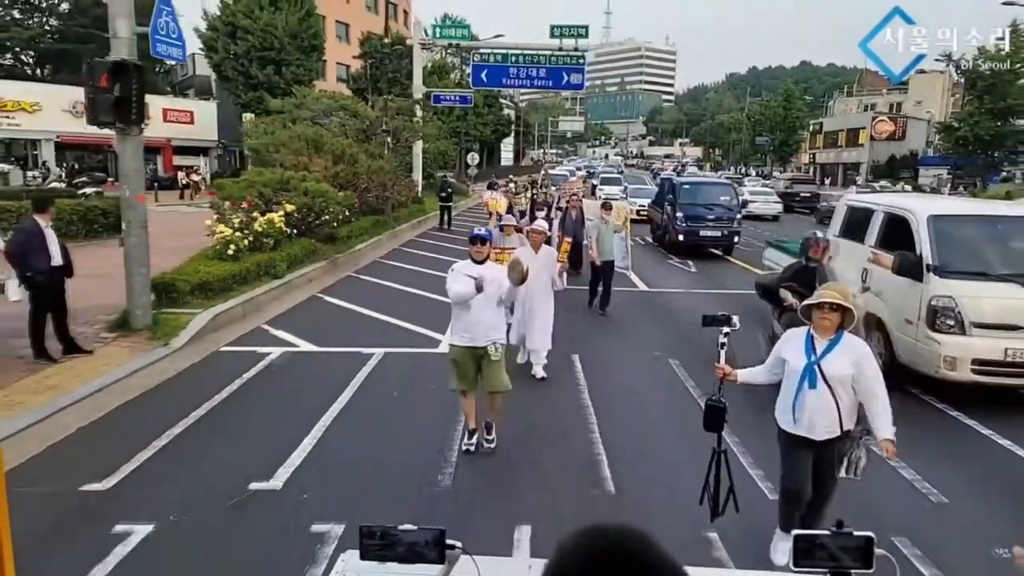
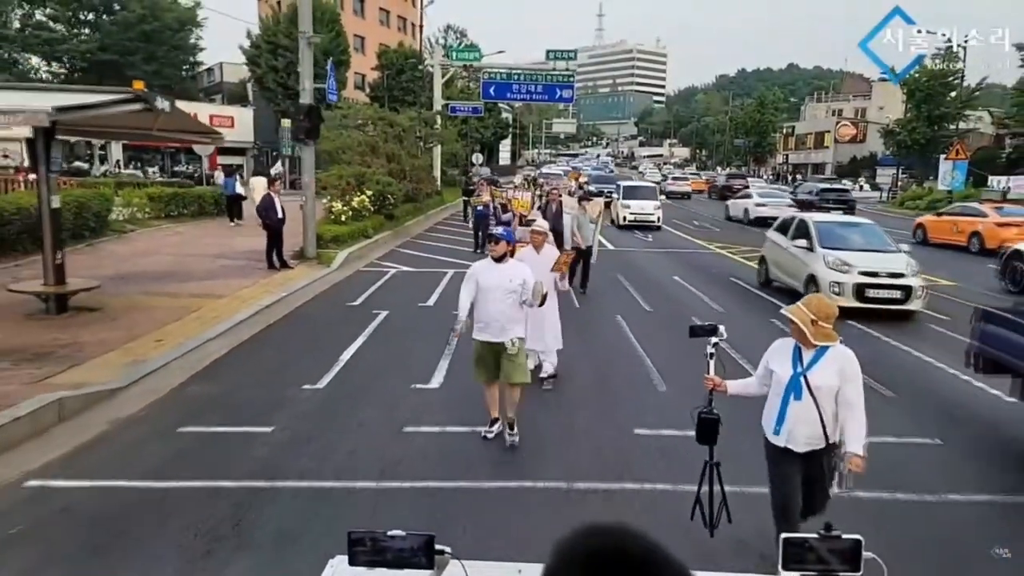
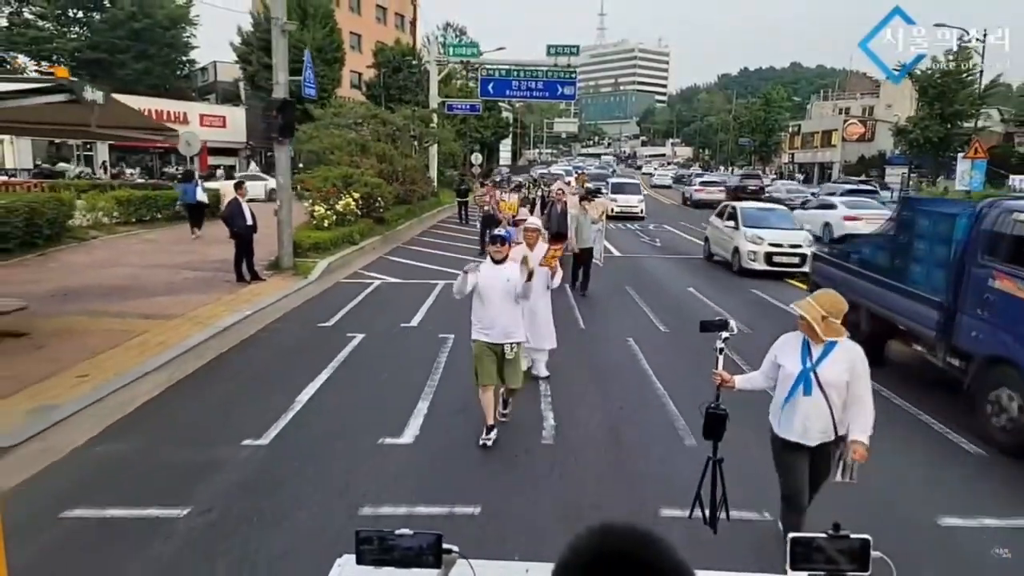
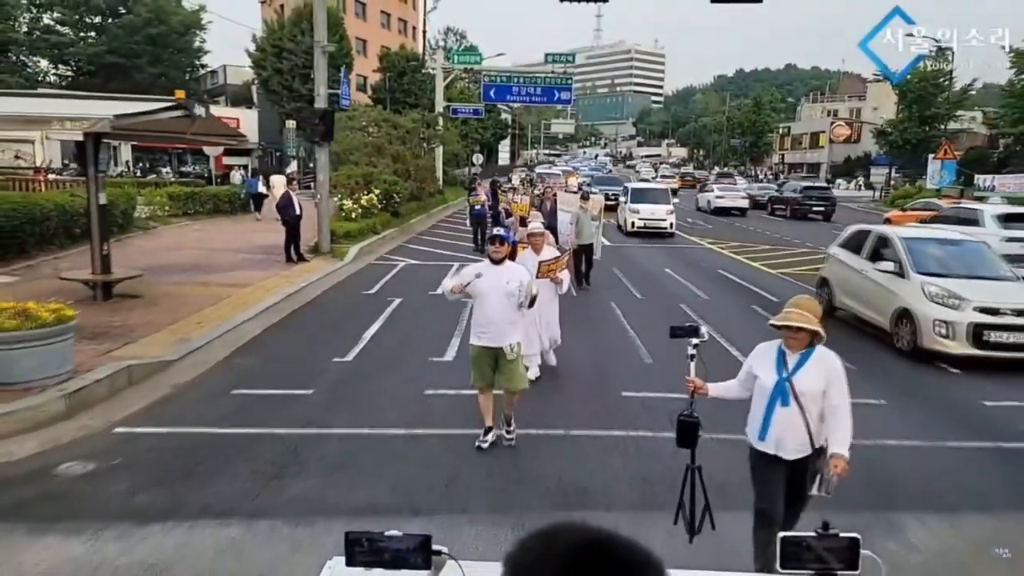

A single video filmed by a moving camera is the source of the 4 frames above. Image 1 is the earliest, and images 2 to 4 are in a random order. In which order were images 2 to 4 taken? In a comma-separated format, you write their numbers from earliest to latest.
3, 2, 4
